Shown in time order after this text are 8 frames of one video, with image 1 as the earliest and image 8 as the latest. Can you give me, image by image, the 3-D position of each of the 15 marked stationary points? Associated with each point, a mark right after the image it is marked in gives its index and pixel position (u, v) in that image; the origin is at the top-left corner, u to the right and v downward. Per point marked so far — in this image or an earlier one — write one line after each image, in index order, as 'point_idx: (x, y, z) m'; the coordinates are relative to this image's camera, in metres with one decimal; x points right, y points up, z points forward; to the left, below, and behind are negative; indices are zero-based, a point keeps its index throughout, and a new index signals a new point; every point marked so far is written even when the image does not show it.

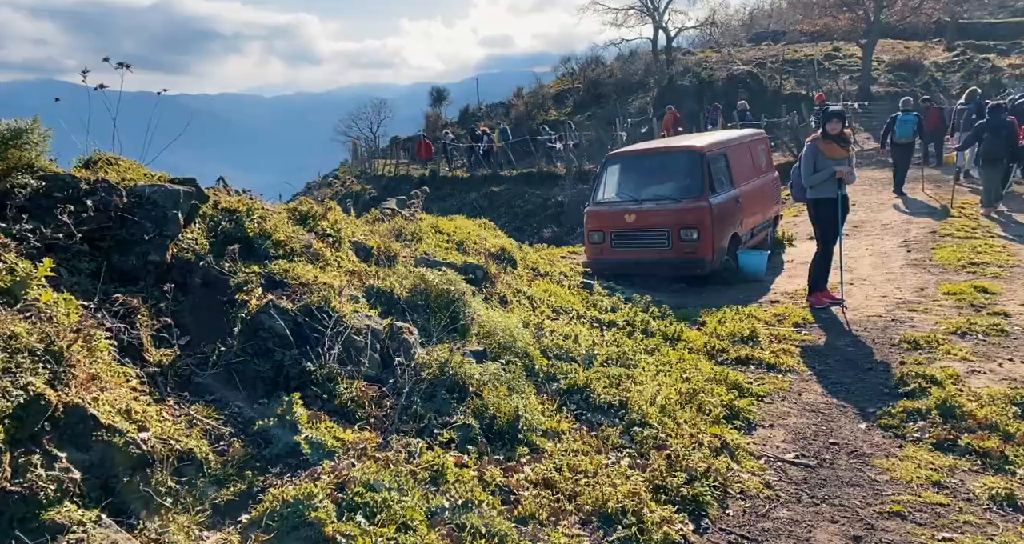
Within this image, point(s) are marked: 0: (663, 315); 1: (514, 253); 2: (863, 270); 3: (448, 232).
0: (+1.5, -0.4, +7.8) m
1: (0.0, +0.2, +8.2) m
2: (+5.1, 0.0, +11.2) m
3: (-0.7, +0.5, +8.0) m
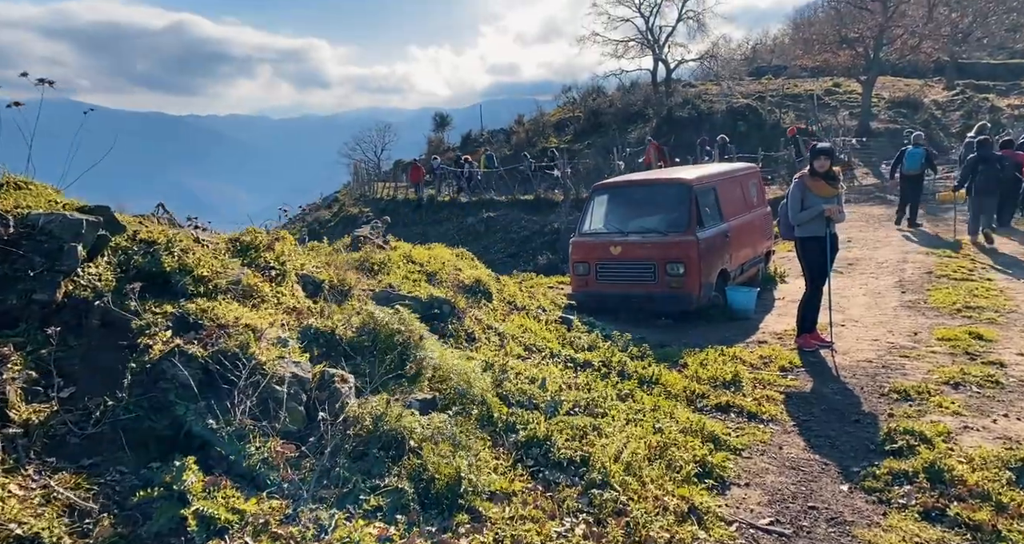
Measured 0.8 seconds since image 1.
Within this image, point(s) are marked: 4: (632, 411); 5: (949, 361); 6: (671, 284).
0: (+1.3, -0.8, +7.4) m
1: (-0.2, -0.1, +7.8) m
2: (+4.9, -0.6, +10.9) m
3: (-0.9, +0.1, +7.7) m
4: (+0.8, -1.0, +5.5) m
5: (+4.6, -0.9, +8.1) m
6: (+2.0, -0.1, +9.9) m
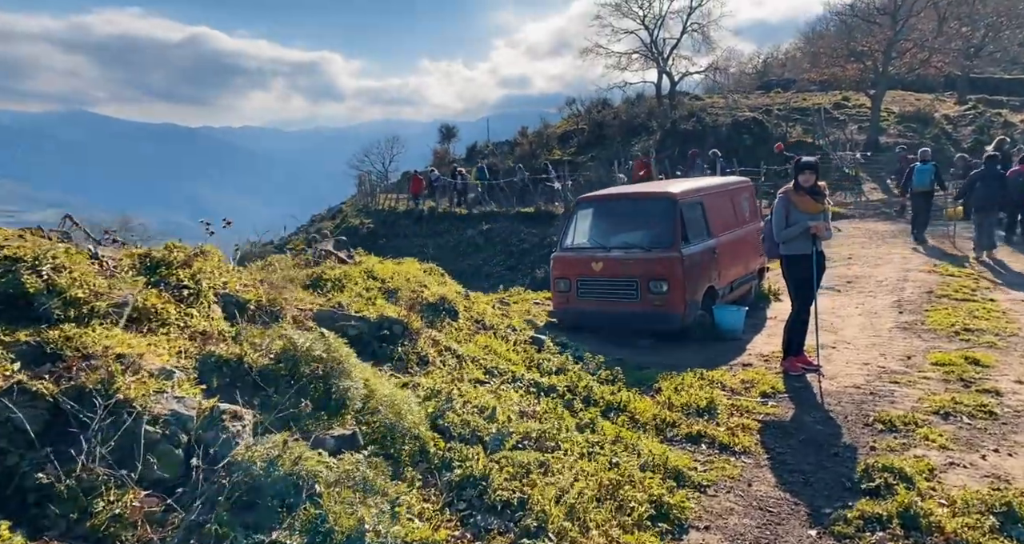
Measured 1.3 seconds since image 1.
0: (+1.0, -1.0, +7.0) m
1: (-0.5, -0.3, +7.5) m
2: (+4.6, -0.8, +10.4) m
3: (-1.2, 0.0, +7.3) m
4: (+0.5, -1.2, +5.2) m
5: (+4.3, -1.2, +7.6) m
6: (+1.7, -0.4, +9.5) m
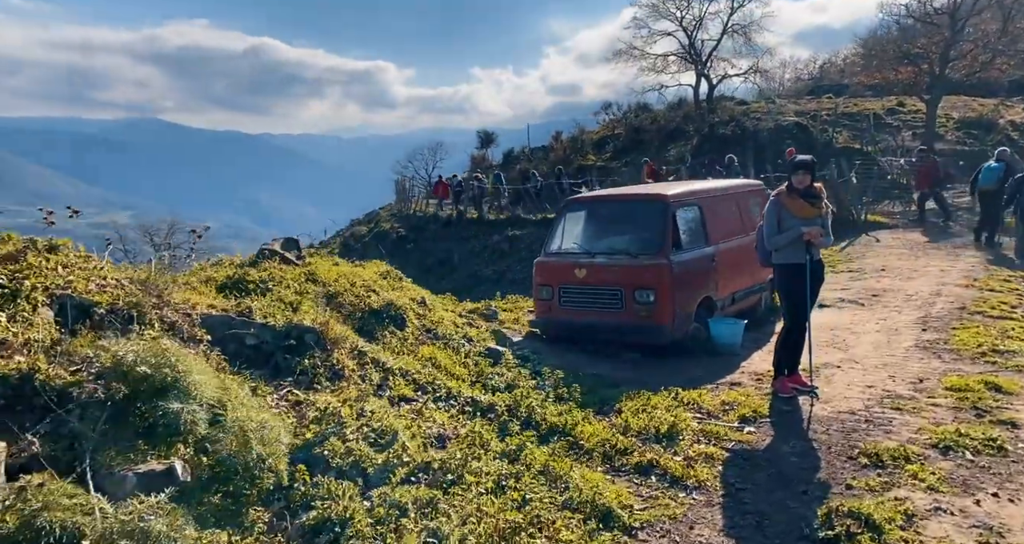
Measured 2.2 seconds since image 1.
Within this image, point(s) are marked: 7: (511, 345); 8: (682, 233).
0: (+0.5, -1.0, +6.4) m
1: (-0.9, -0.3, +6.9) m
2: (+4.3, -1.0, +9.5) m
3: (-1.7, -0.1, +6.8) m
4: (-0.1, -1.2, +4.5) m
5: (+3.8, -1.3, +6.8) m
6: (+1.5, -0.5, +8.8) m
7: (0.0, -0.7, +7.6) m
8: (+2.1, +0.5, +9.3) m
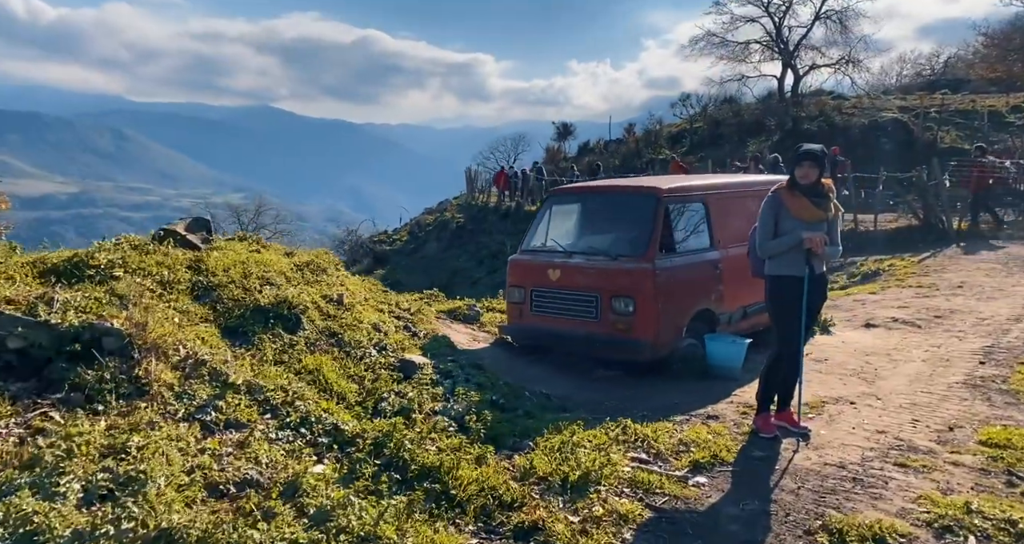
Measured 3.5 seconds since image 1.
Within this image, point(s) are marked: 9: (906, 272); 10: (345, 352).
0: (-0.2, -1.1, +5.3) m
1: (-1.6, -0.3, +6.0) m
2: (+3.9, -1.1, +8.0) m
3: (-2.3, 0.0, +6.0) m
4: (-1.0, -1.2, +3.5) m
5: (+3.1, -1.5, +5.3) m
6: (+1.0, -0.5, +7.5) m
7: (-0.6, -0.7, +6.6) m
8: (+1.7, +0.4, +7.9) m
9: (+8.2, 0.0, +16.0) m
10: (-1.2, -0.6, +5.6) m
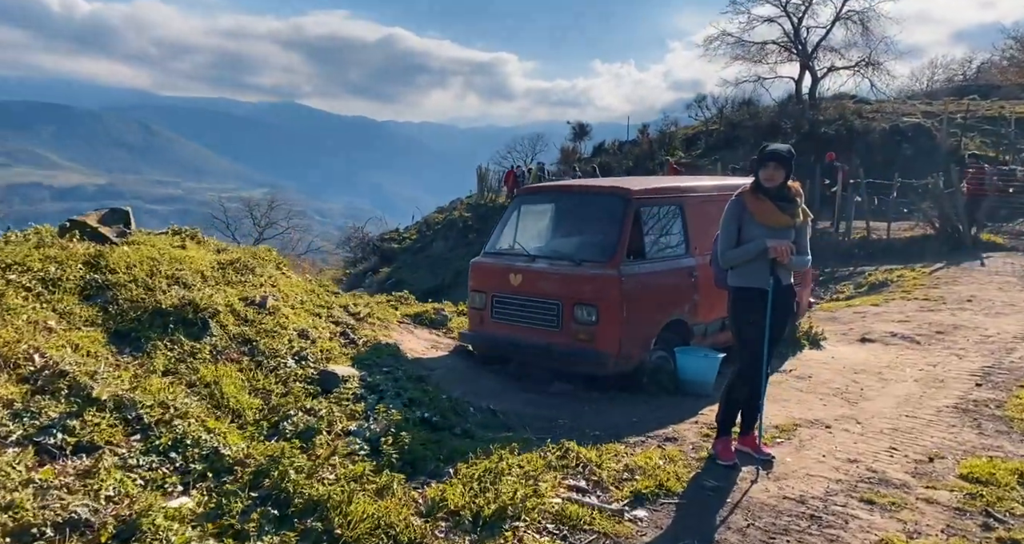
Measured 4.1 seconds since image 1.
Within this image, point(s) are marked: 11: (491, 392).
0: (-0.7, -1.1, +4.8) m
1: (-2.0, -0.3, +5.6) m
2: (+3.5, -1.3, +7.4) m
3: (-2.7, 0.0, +5.6) m
4: (-1.6, -1.2, +3.1) m
5: (+2.6, -1.6, +4.7) m
6: (+0.6, -0.6, +7.1) m
7: (-1.0, -0.7, +6.1) m
8: (+1.3, +0.3, +7.4) m
9: (+8.1, -0.2, +15.4) m
10: (-1.7, -0.6, +5.2) m
11: (-0.2, -1.1, +6.8) m
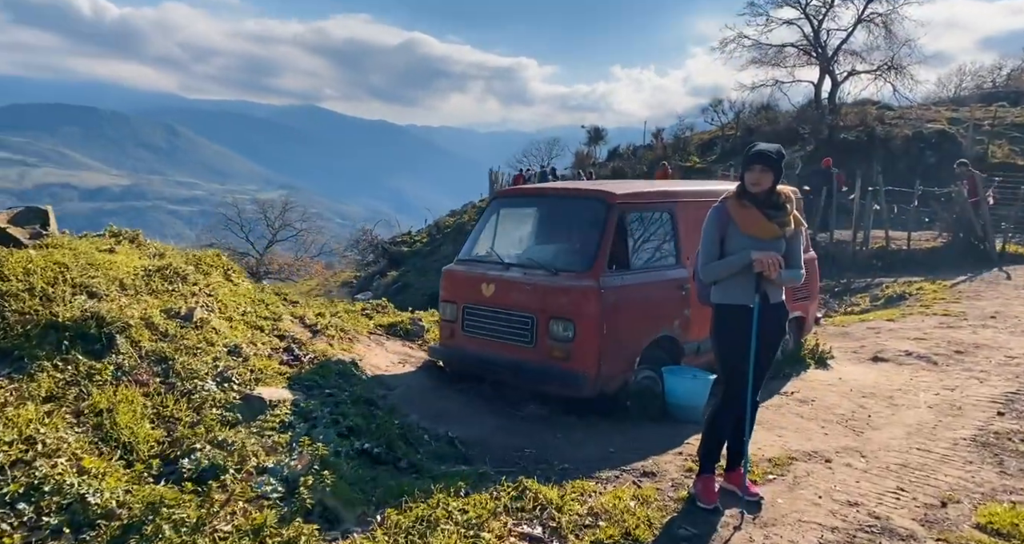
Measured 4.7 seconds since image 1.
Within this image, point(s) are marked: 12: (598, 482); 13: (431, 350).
0: (-1.0, -1.2, +4.2) m
1: (-2.3, -0.4, +5.0) m
2: (+3.3, -1.4, +6.7) m
3: (-3.0, 0.0, +5.0) m
4: (-1.9, -1.3, +2.5) m
5: (+2.3, -1.7, +4.0) m
6: (+0.3, -0.7, +6.4) m
7: (-1.3, -0.8, +5.5) m
8: (+1.1, +0.2, +6.8) m
9: (+8.0, -0.5, +14.5) m
10: (-2.0, -0.7, +4.6) m
11: (-0.4, -1.2, +6.2) m
12: (+0.6, -1.4, +5.2) m
13: (-0.7, -0.7, +7.2) m
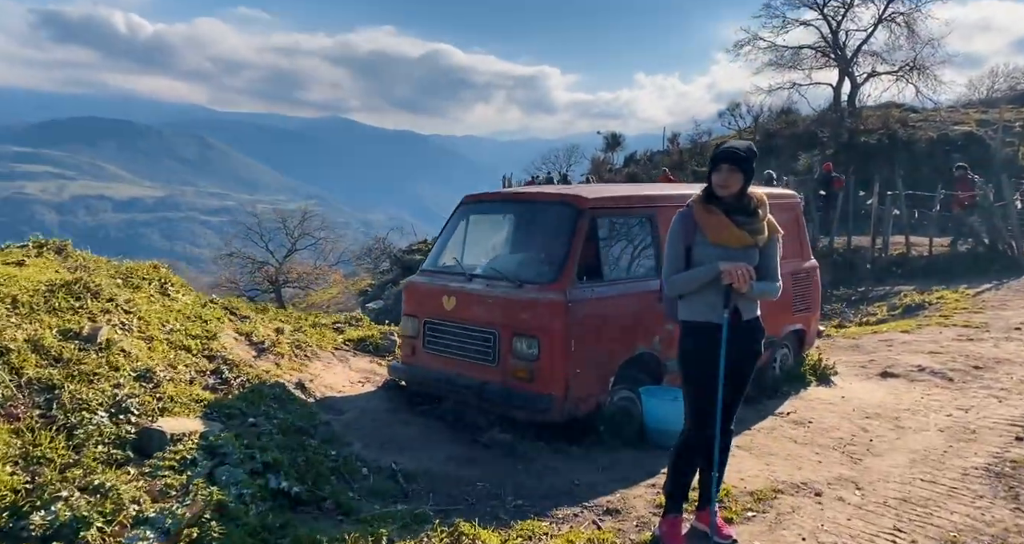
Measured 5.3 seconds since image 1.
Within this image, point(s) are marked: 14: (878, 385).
0: (-1.4, -1.3, +3.7) m
1: (-2.6, -0.5, +4.5) m
2: (+3.0, -1.5, +6.1) m
3: (-3.4, -0.1, +4.6) m
4: (-2.4, -1.4, +2.0) m
5: (+1.9, -1.7, +3.4) m
6: (0.0, -0.8, +5.9) m
7: (-1.6, -0.9, +5.0) m
8: (+0.8, +0.1, +6.2) m
9: (+8.0, -0.6, +13.8) m
10: (-2.3, -0.8, +4.1) m
11: (-0.8, -1.3, +5.6) m
12: (+0.3, -1.5, +4.7) m
13: (-1.0, -0.9, +6.7) m
14: (+4.1, -1.2, +8.5) m
